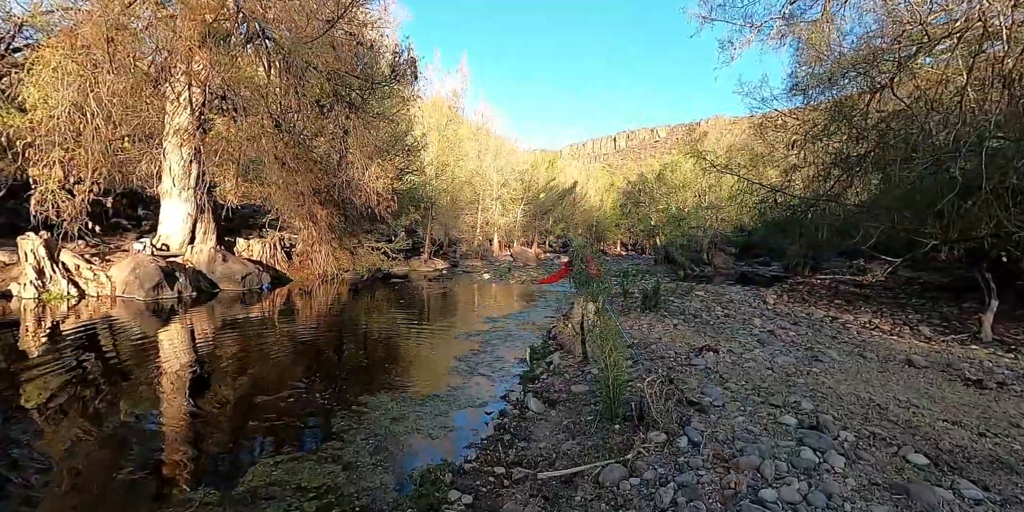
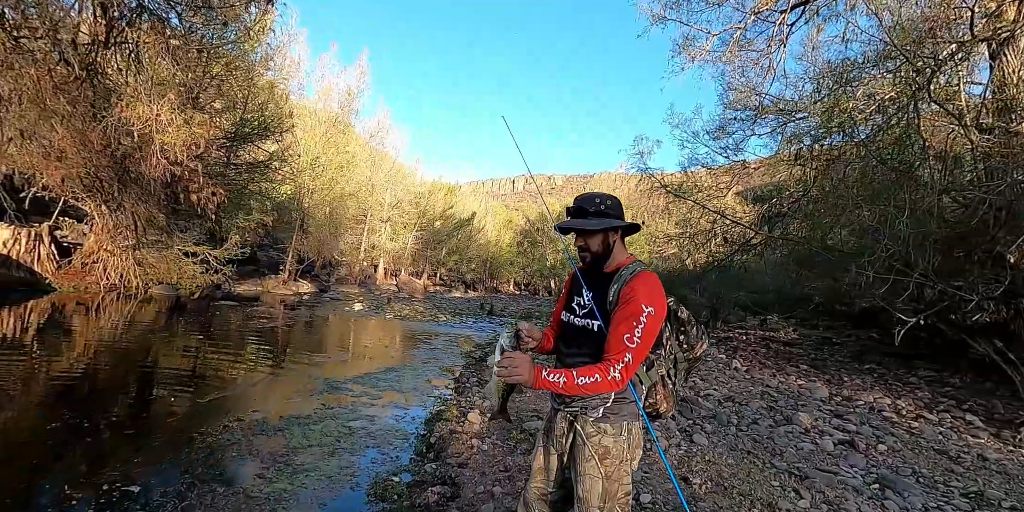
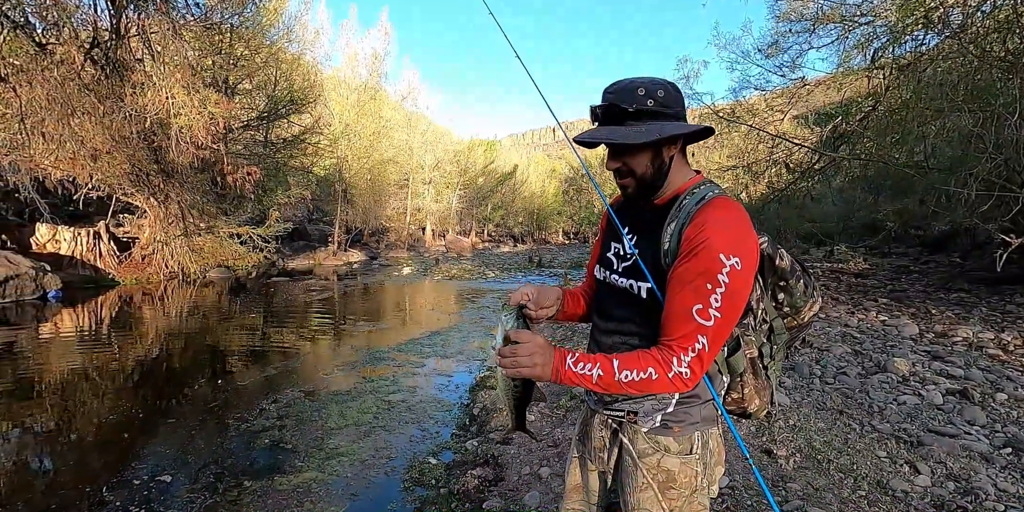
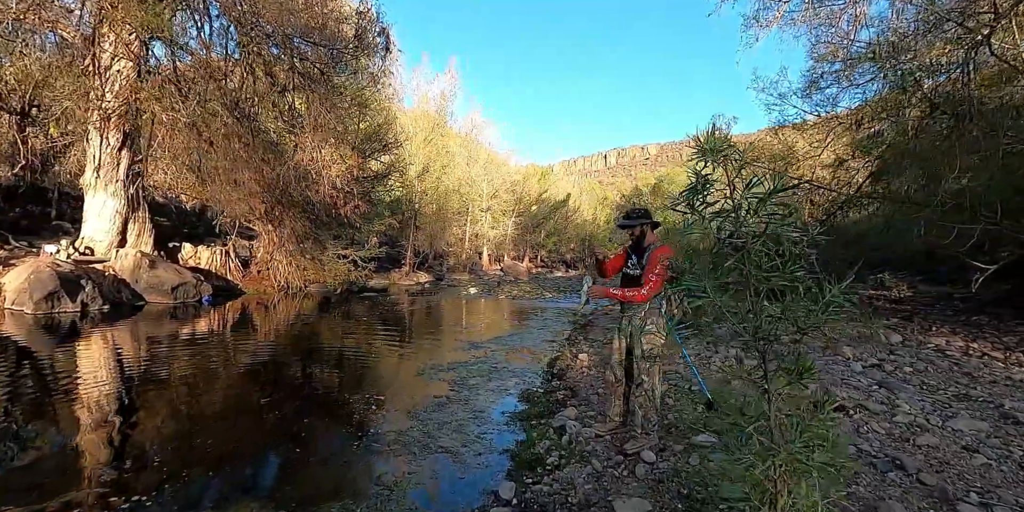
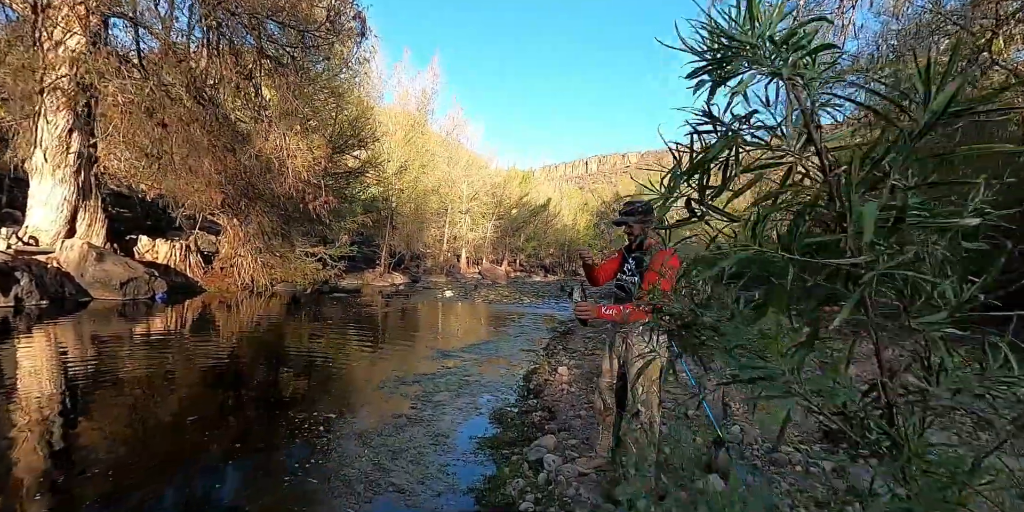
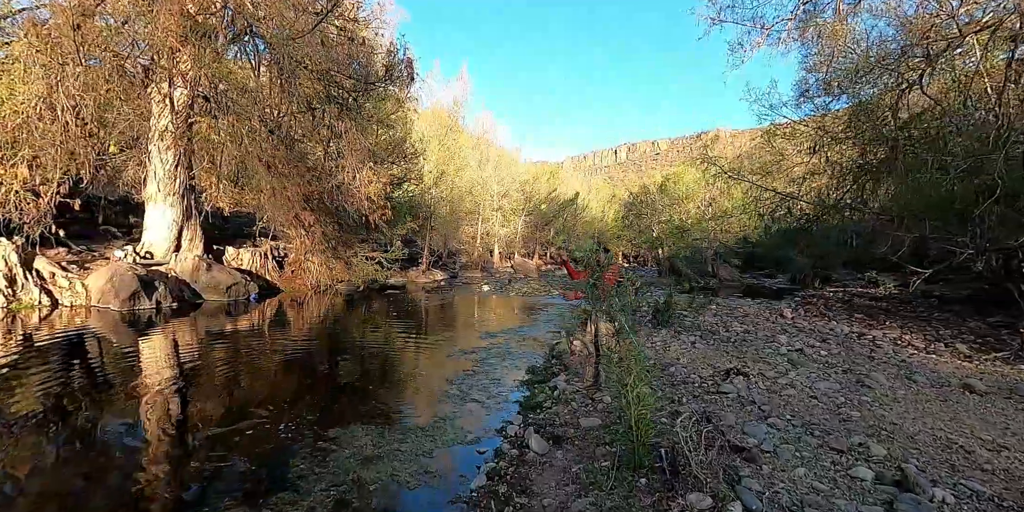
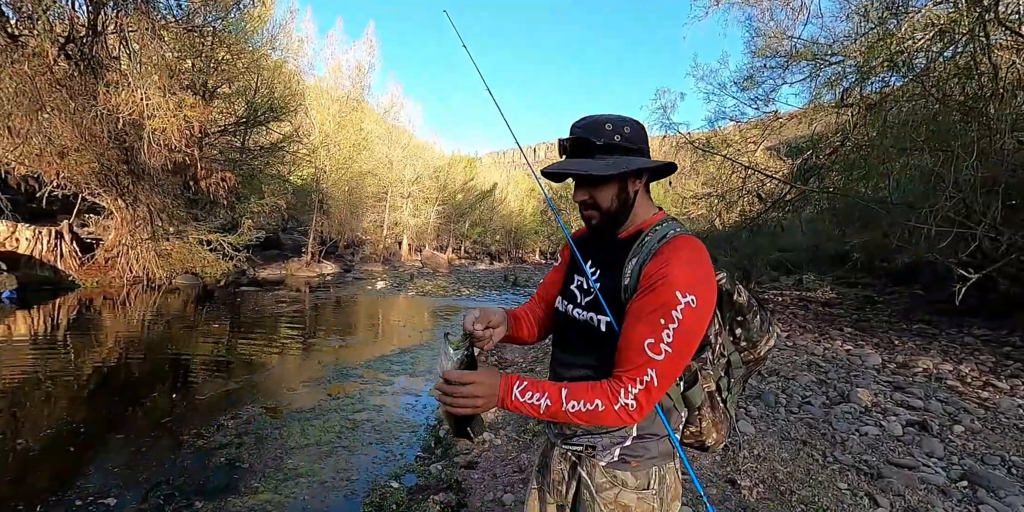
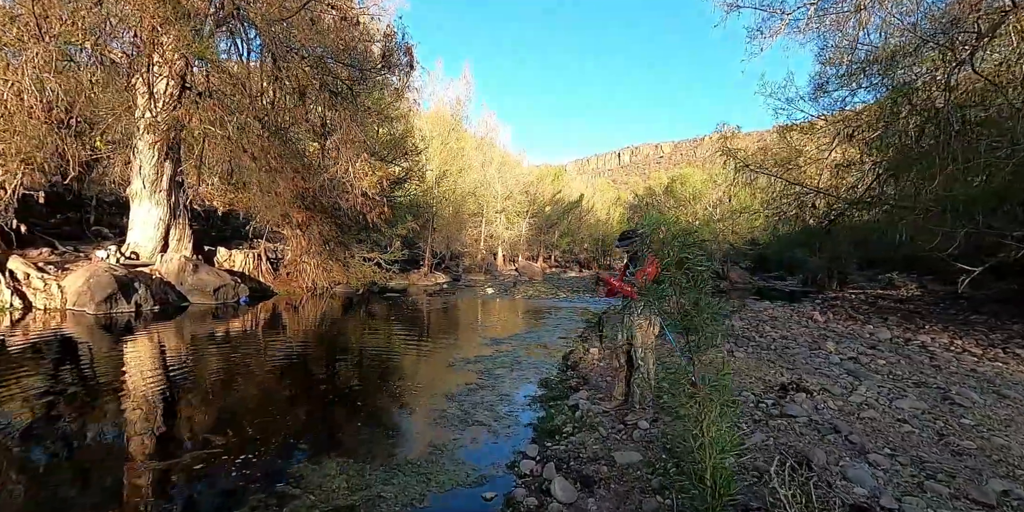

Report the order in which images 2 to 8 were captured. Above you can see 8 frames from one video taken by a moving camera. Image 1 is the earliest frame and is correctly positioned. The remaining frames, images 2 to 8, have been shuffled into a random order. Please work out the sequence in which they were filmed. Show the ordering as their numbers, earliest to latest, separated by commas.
6, 8, 4, 5, 2, 7, 3
